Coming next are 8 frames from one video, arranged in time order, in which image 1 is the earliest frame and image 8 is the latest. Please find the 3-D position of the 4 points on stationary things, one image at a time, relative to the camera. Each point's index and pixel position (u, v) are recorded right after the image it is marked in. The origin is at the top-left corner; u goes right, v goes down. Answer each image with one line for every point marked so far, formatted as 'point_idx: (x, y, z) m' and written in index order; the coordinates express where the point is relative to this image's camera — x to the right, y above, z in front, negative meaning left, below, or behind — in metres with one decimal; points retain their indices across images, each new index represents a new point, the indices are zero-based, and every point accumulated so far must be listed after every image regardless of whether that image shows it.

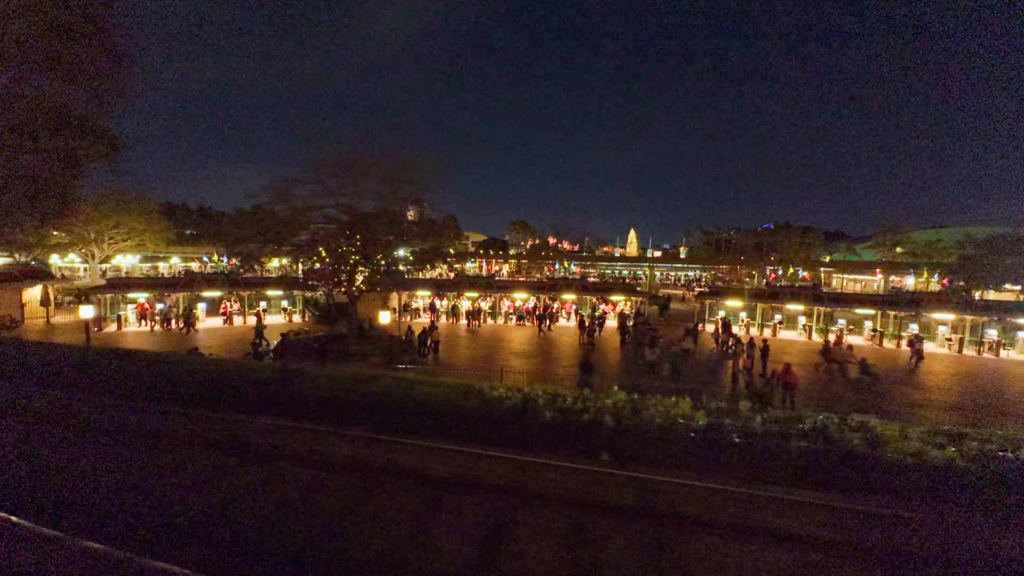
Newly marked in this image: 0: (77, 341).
0: (-12.7, -1.6, +16.7) m
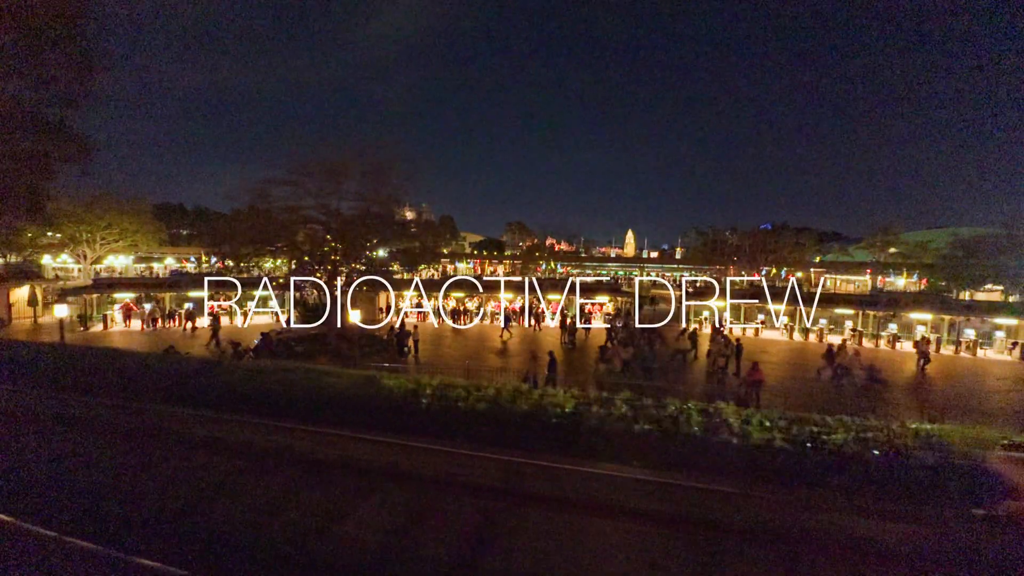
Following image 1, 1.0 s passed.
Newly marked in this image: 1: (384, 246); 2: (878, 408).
0: (-13.3, -1.6, +16.9) m
1: (-3.8, +1.3, +16.5) m
2: (+8.9, -3.0, +14.0) m
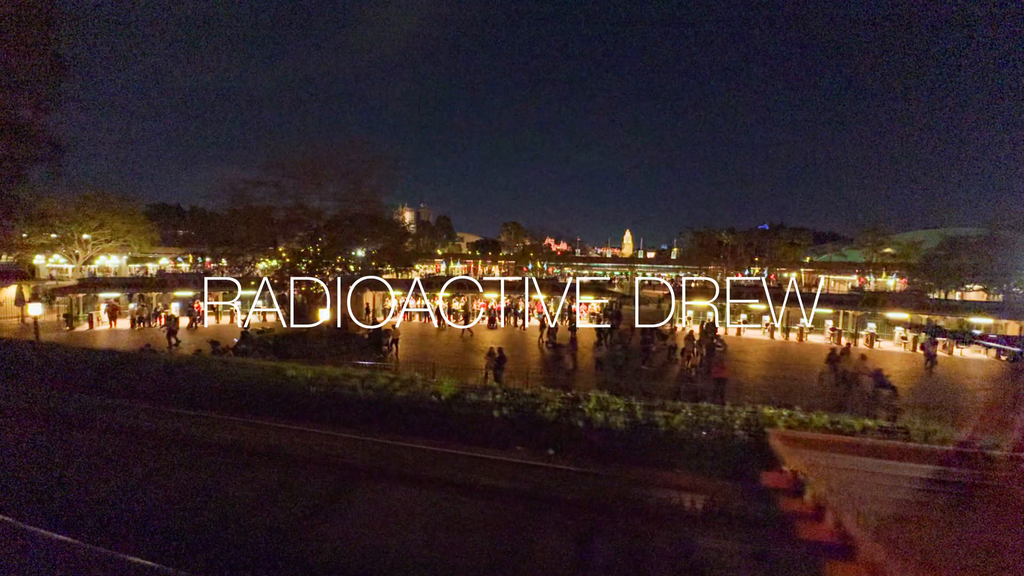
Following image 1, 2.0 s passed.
0: (-13.9, -1.6, +17.1) m
1: (-4.4, +1.3, +16.7) m
2: (+8.3, -3.0, +14.2) m
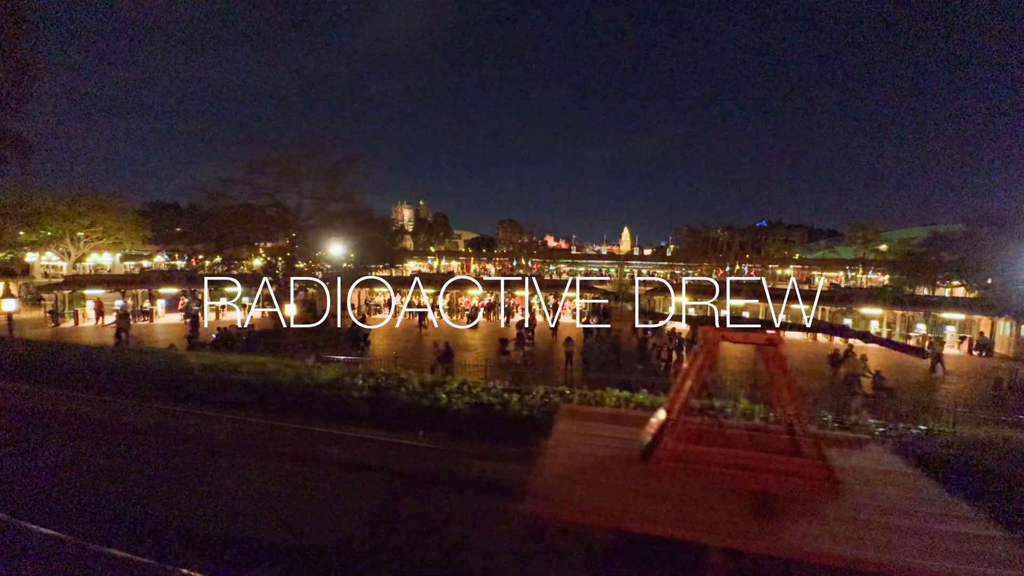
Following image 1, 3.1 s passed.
0: (-14.6, -1.5, +17.3) m
1: (-5.1, +1.4, +16.9) m
2: (+7.7, -2.9, +14.4) m
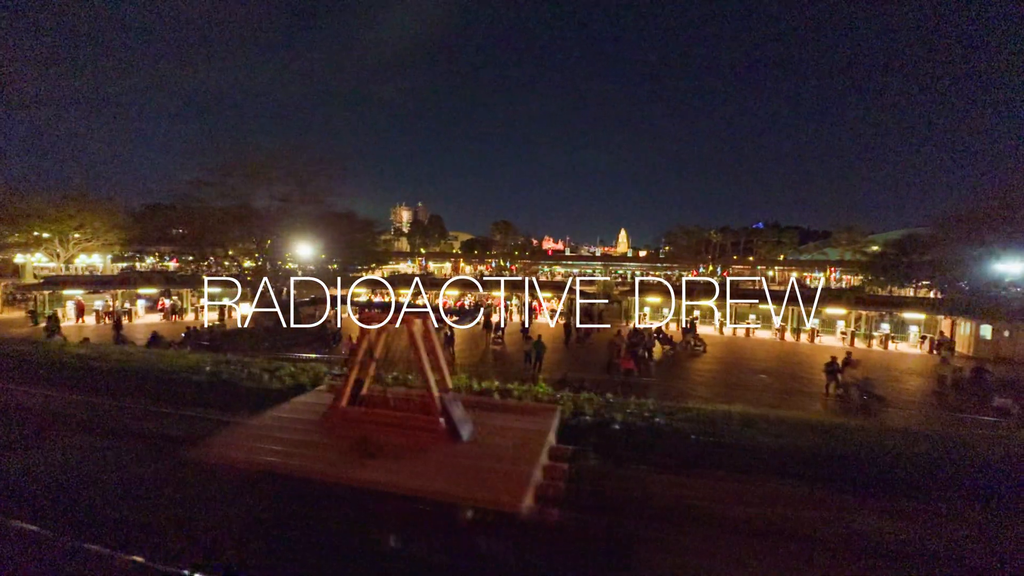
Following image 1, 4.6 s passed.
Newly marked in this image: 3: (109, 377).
0: (-15.5, -1.5, +17.7) m
1: (-6.0, +1.4, +17.3) m
2: (+6.7, -2.9, +14.8) m
3: (-7.5, -1.6, +10.6) m
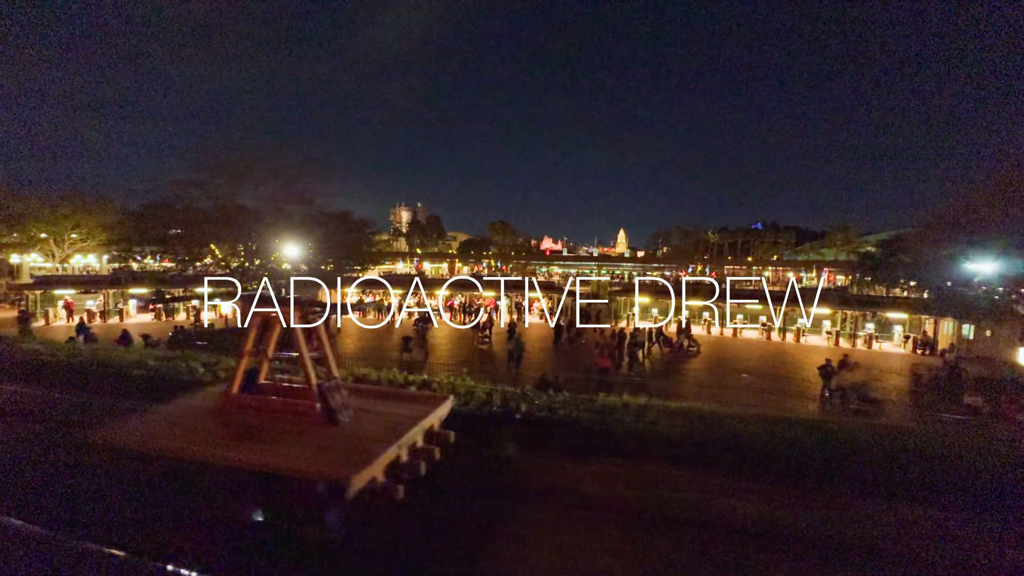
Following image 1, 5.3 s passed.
0: (-15.9, -1.5, +17.8) m
1: (-6.5, +1.4, +17.4) m
2: (+6.3, -2.9, +14.9) m
3: (-7.9, -1.6, +10.8) m
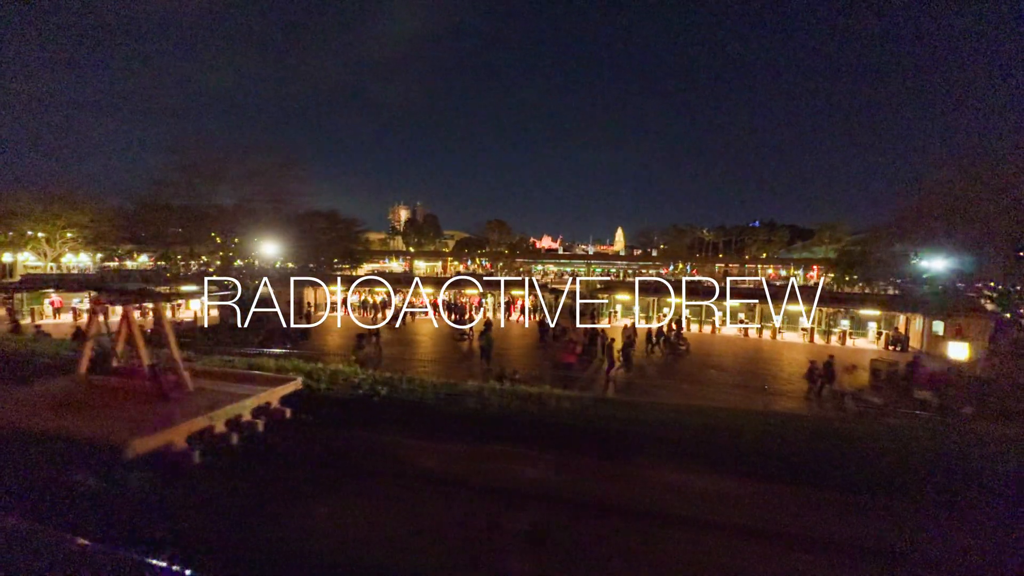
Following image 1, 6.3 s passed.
0: (-16.6, -1.4, +18.1) m
1: (-7.2, +1.4, +17.7) m
2: (+5.6, -2.8, +15.2) m
3: (-8.6, -1.6, +11.0) m
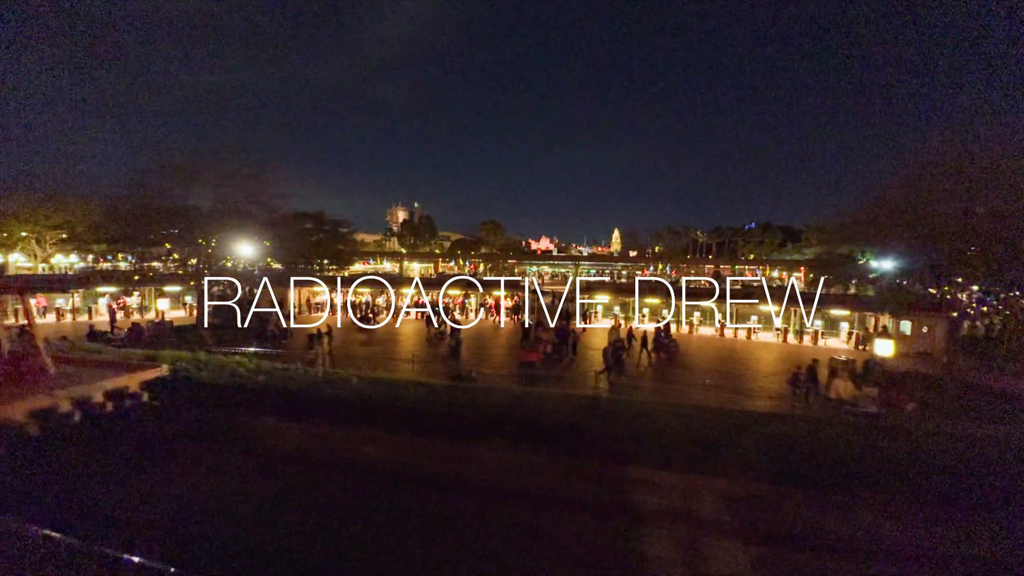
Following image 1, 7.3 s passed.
0: (-17.4, -1.4, +18.4) m
1: (-7.9, +1.4, +18.0) m
2: (+4.8, -2.8, +15.4) m
3: (-9.4, -1.6, +11.3) m
